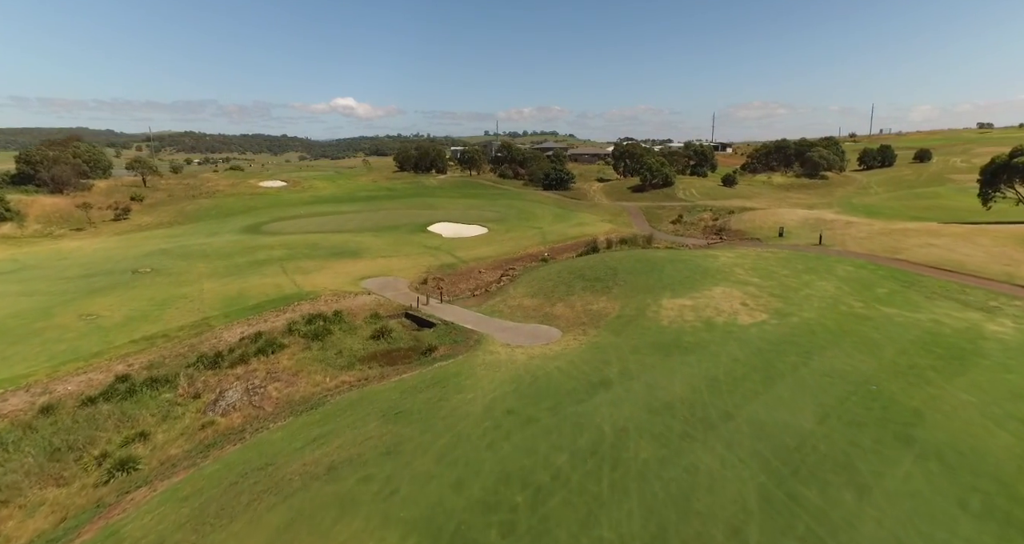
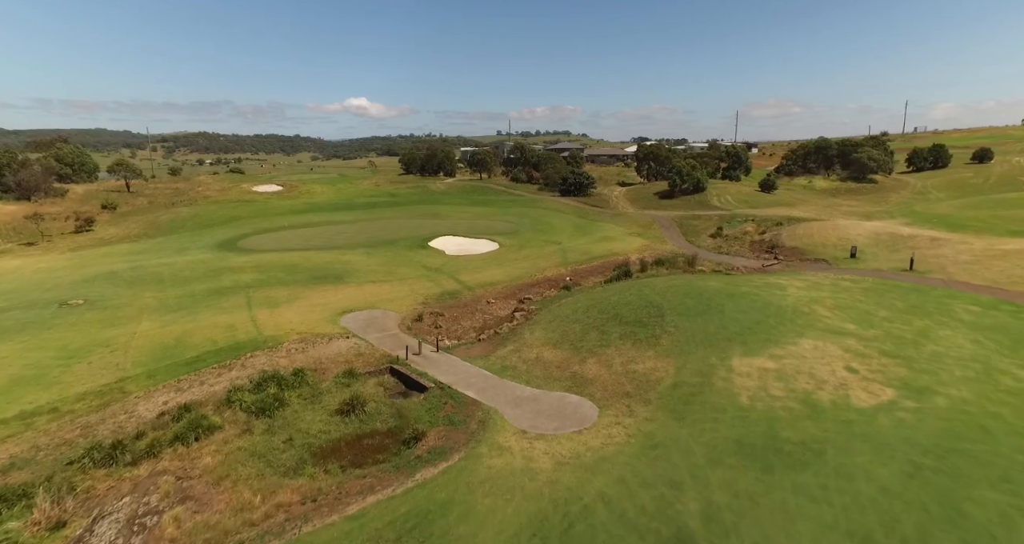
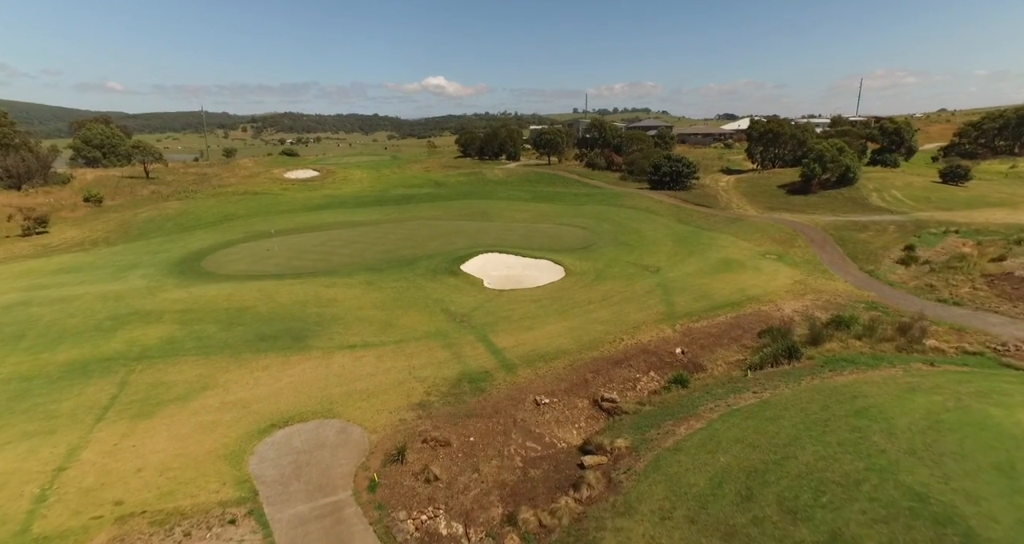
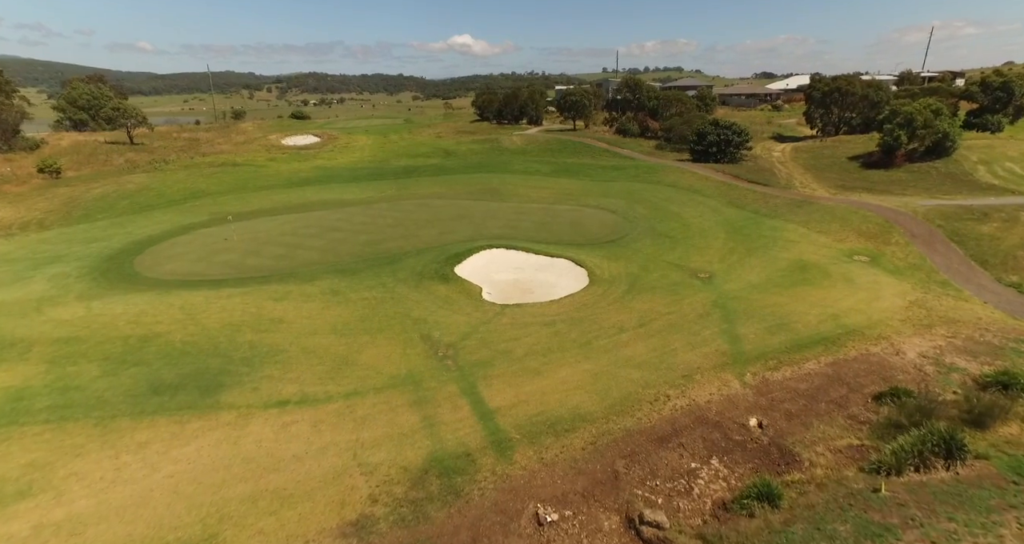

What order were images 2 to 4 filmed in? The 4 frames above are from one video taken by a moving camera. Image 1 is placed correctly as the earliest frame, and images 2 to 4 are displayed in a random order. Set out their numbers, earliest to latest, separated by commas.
2, 3, 4
